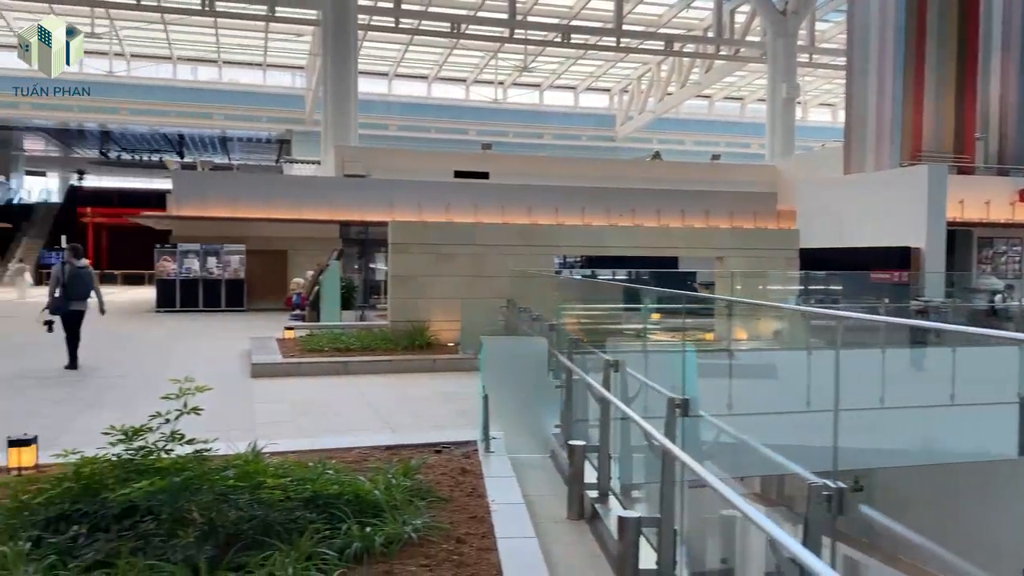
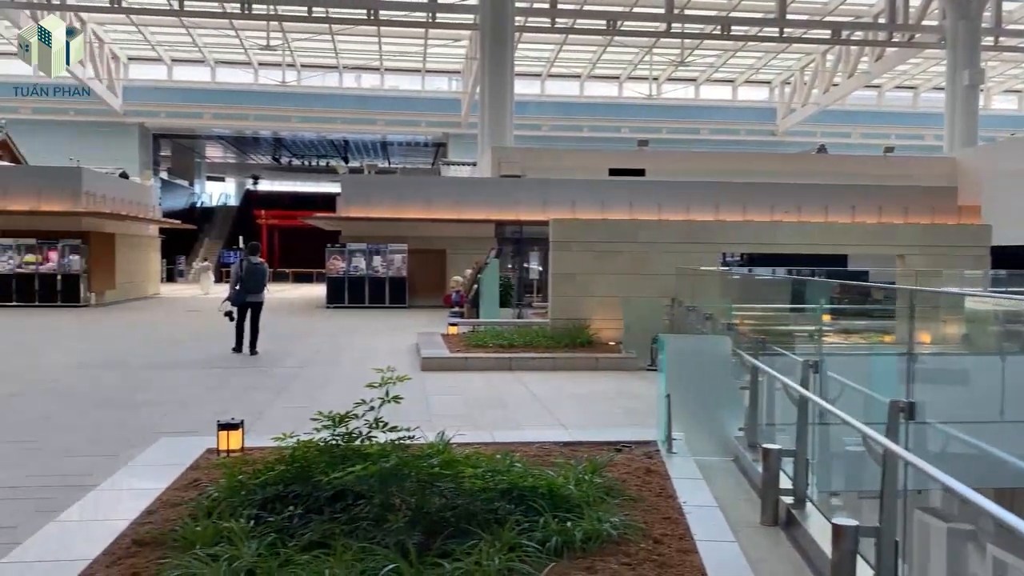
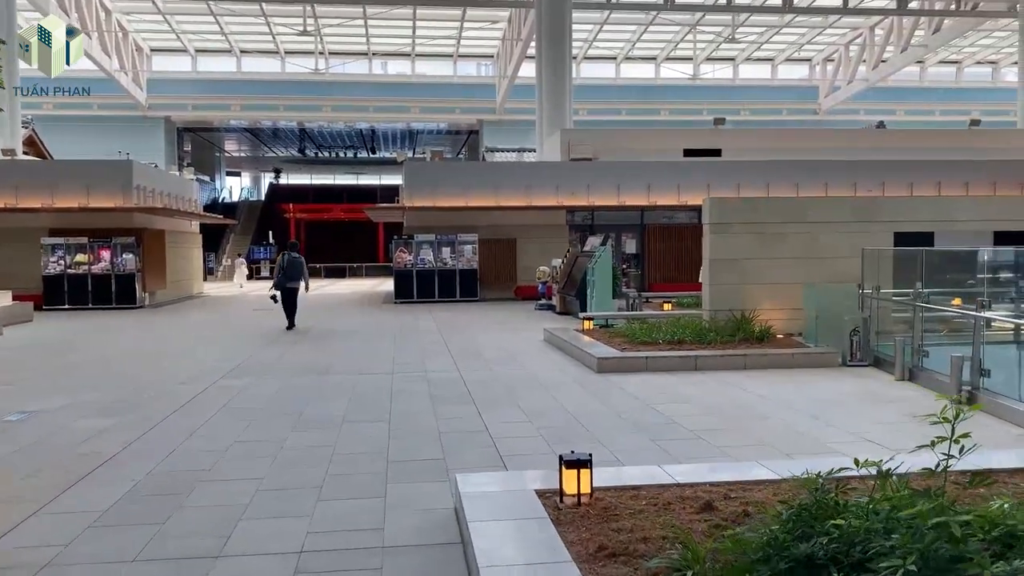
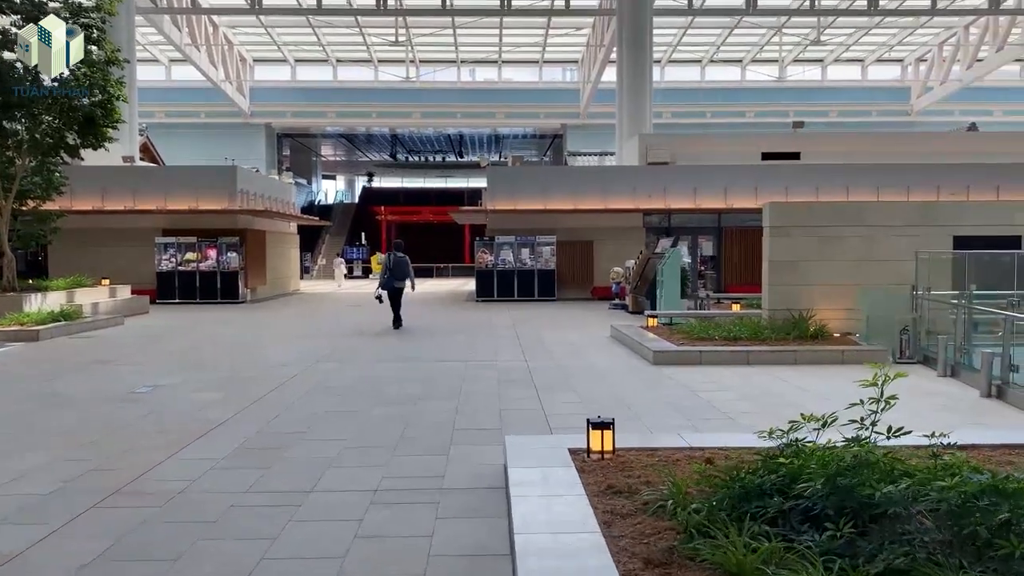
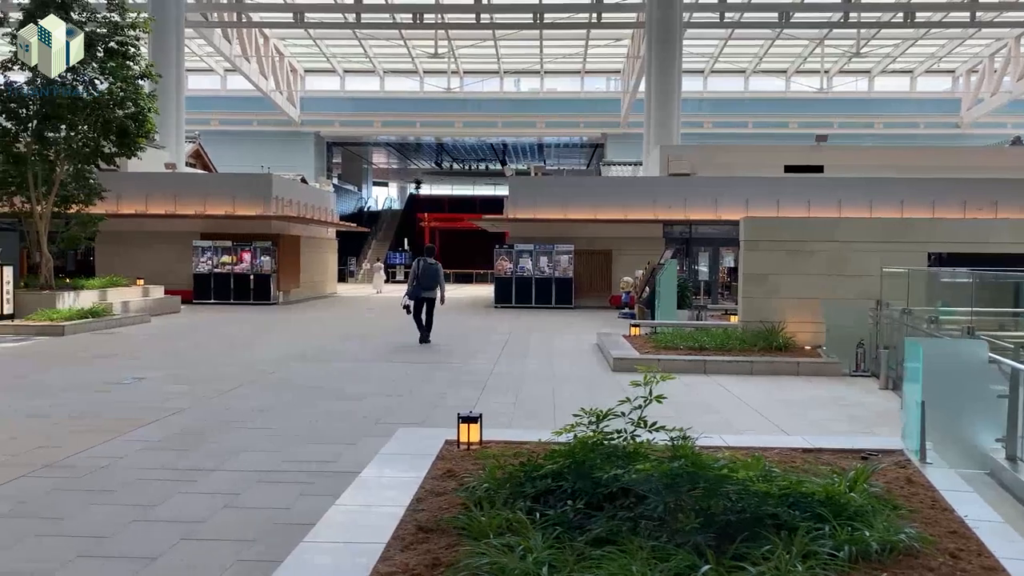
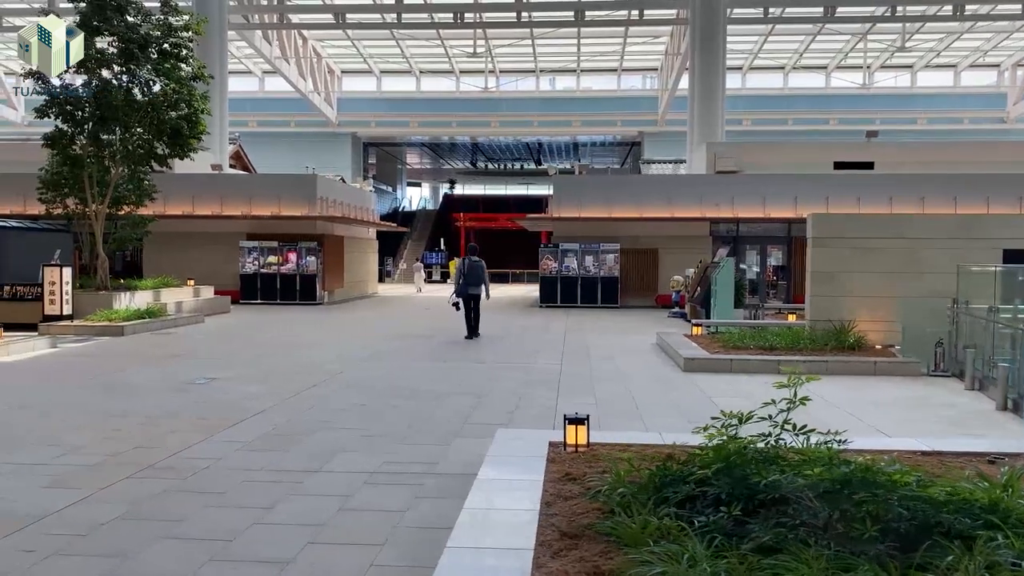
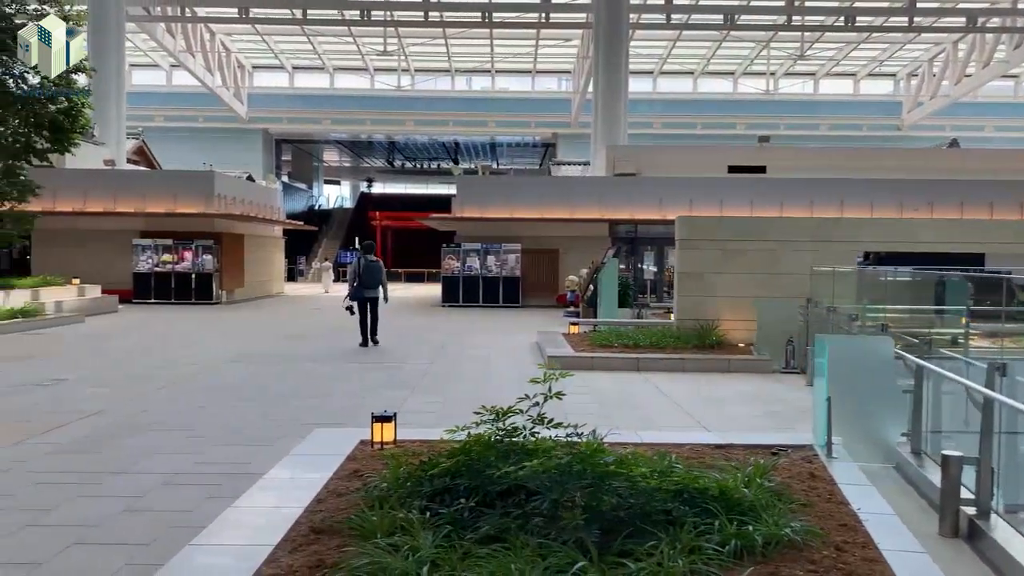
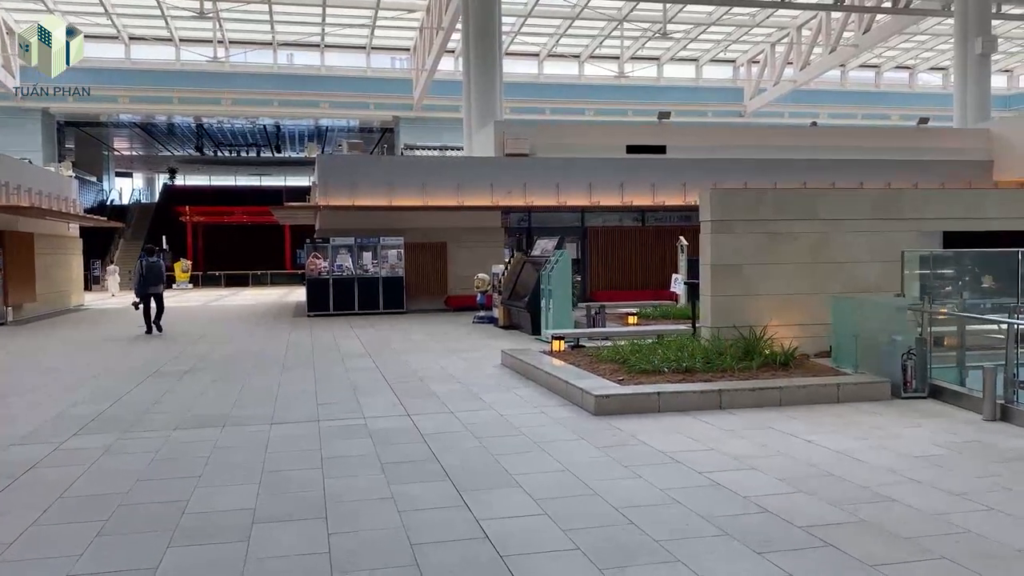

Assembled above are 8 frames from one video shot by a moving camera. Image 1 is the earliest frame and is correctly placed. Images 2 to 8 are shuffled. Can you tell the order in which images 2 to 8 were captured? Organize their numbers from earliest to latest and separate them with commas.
2, 7, 5, 6, 4, 3, 8
